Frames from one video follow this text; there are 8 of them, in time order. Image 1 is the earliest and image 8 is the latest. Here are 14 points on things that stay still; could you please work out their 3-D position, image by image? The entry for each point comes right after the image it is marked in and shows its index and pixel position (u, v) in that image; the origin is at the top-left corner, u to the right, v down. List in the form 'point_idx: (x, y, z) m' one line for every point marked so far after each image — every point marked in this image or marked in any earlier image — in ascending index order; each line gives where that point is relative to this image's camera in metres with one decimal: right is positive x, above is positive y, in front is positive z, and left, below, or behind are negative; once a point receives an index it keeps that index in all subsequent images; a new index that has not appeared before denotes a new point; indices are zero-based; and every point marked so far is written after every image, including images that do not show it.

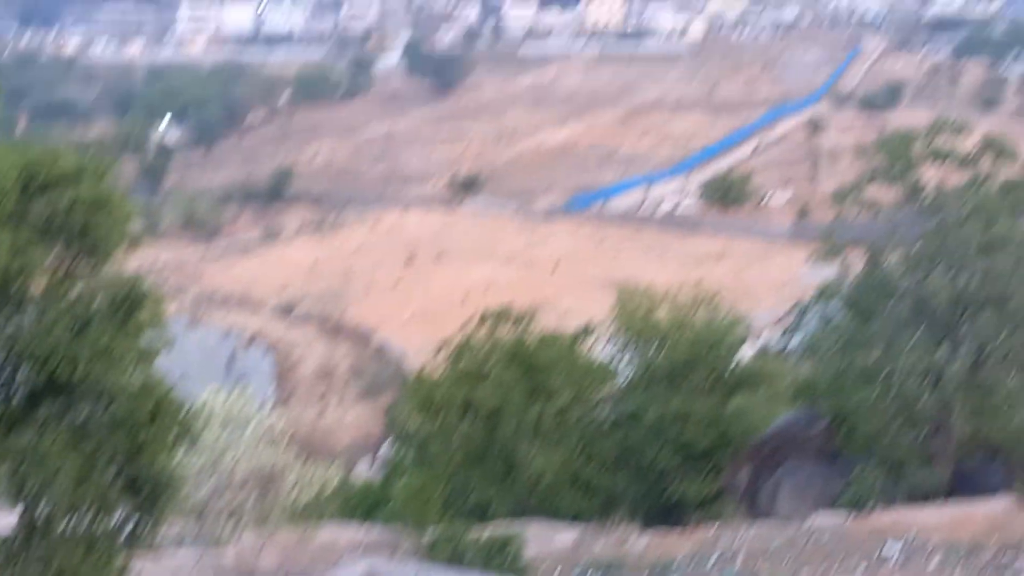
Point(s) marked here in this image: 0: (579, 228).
0: (+0.7, +0.6, +17.4) m
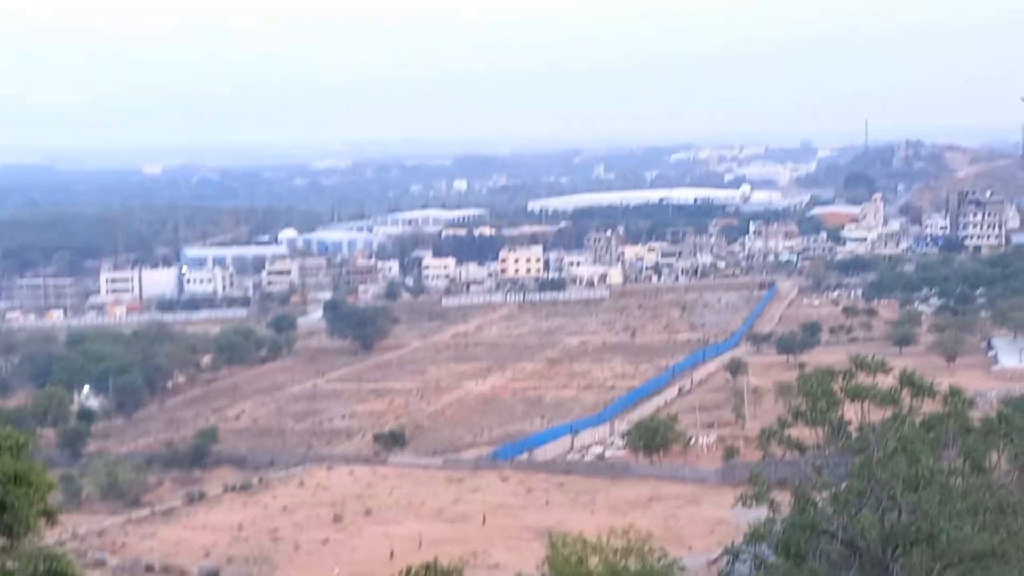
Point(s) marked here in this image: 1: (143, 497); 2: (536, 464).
0: (0.0, -1.9, +17.3) m
1: (-3.6, -2.0, +16.9) m
2: (+0.3, -1.8, +17.8) m
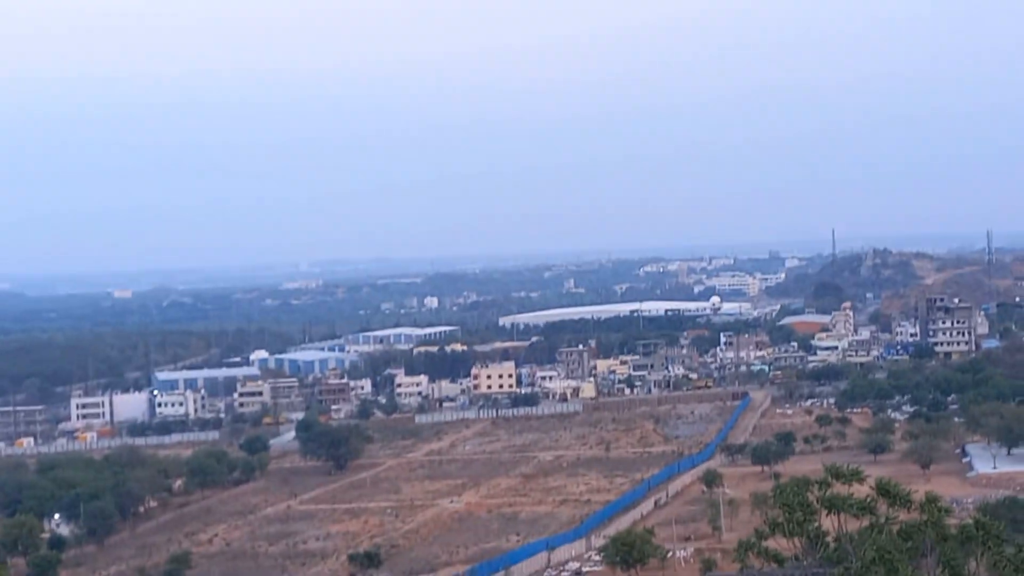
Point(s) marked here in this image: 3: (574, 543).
0: (-0.2, -3.1, +17.2) m
1: (-3.8, -3.2, +16.7) m
2: (+0.1, -3.0, +17.7) m
3: (+0.7, -2.8, +19.3) m
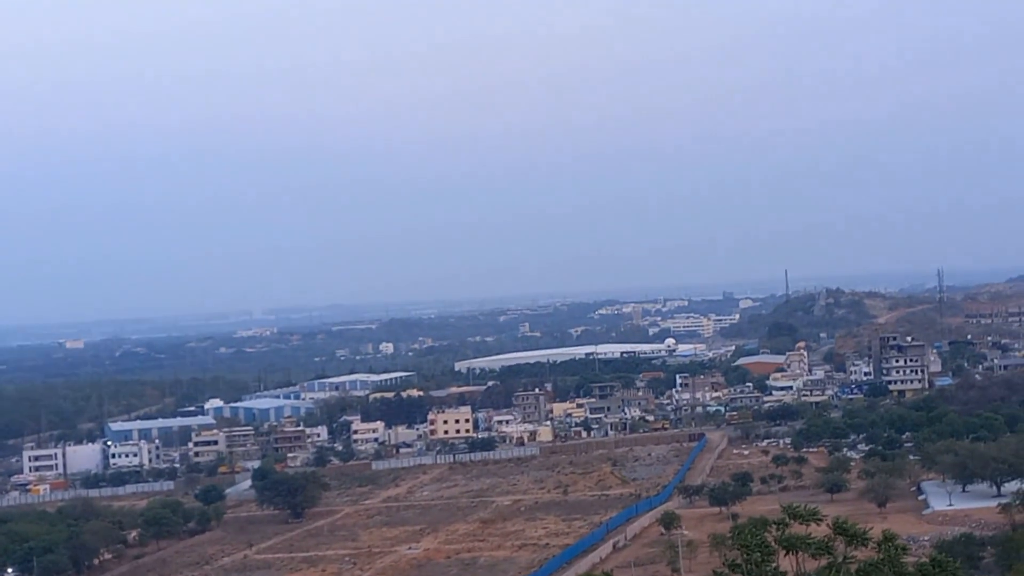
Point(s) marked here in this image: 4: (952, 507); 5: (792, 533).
0: (-0.6, -3.5, +17.1) m
1: (-4.2, -3.7, +16.5) m
2: (-0.3, -3.4, +17.6) m
3: (+0.3, -3.3, +19.2) m
4: (+4.9, -2.5, +19.6) m
5: (+1.8, -1.6, +11.3) m
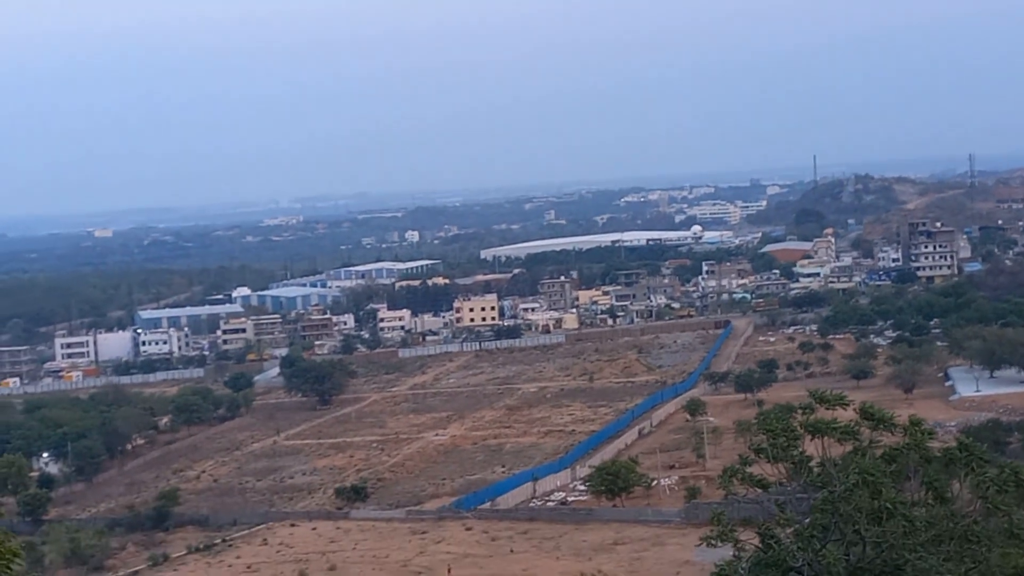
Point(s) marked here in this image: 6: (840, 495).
0: (-0.4, -2.4, +17.3) m
1: (-3.9, -2.6, +16.8) m
2: (-0.1, -2.3, +17.8) m
3: (+0.5, -2.1, +19.4) m
4: (+5.2, -1.2, +19.6) m
5: (+2.0, -0.8, +11.4) m
6: (+1.5, -0.9, +7.9) m
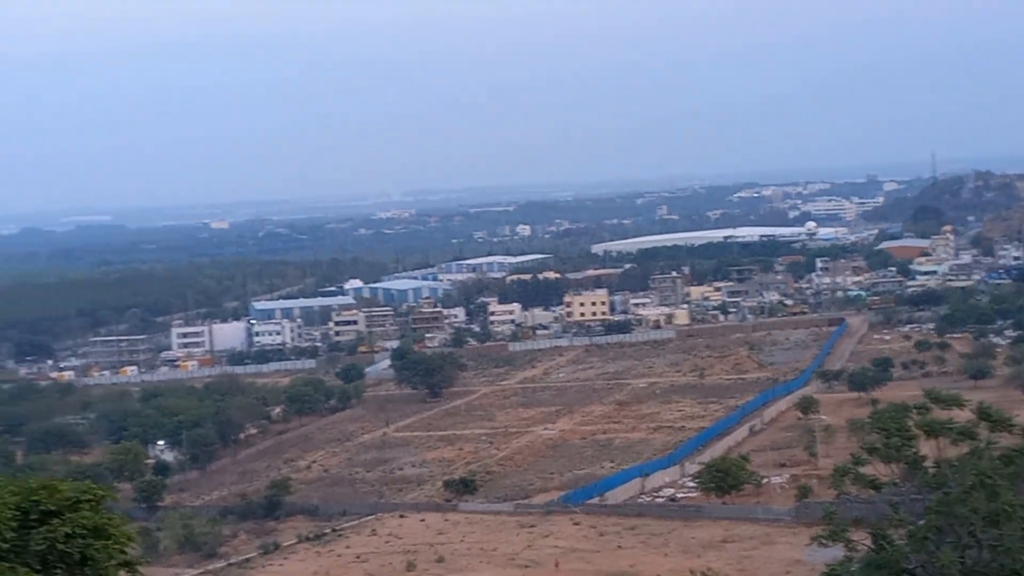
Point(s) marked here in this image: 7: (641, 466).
0: (+0.7, -2.3, +17.3) m
1: (-2.9, -2.5, +17.0) m
2: (+1.0, -2.2, +17.8) m
3: (+1.8, -2.0, +19.3) m
4: (+6.5, -1.2, +19.3) m
5: (+2.7, -0.8, +11.2) m
6: (+2.0, -0.9, +7.8) m
7: (+1.4, -2.0, +19.6) m
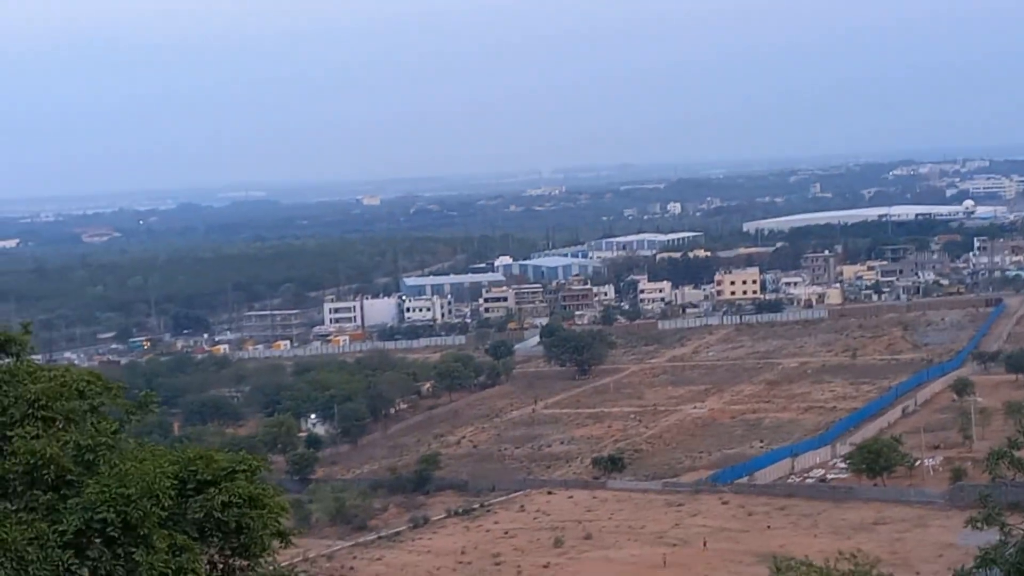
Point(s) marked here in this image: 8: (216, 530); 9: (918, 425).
0: (+2.2, -2.1, +17.2) m
1: (-1.4, -2.3, +17.2) m
2: (+2.6, -2.0, +17.6) m
3: (+3.4, -1.8, +19.1) m
4: (+8.1, -1.0, +18.6) m
5: (+3.7, -0.7, +10.9) m
6: (+2.7, -0.9, +7.6) m
7: (+3.1, -1.8, +19.4) m
8: (-1.1, -0.9, +6.3) m
9: (+4.6, -1.6, +19.8) m
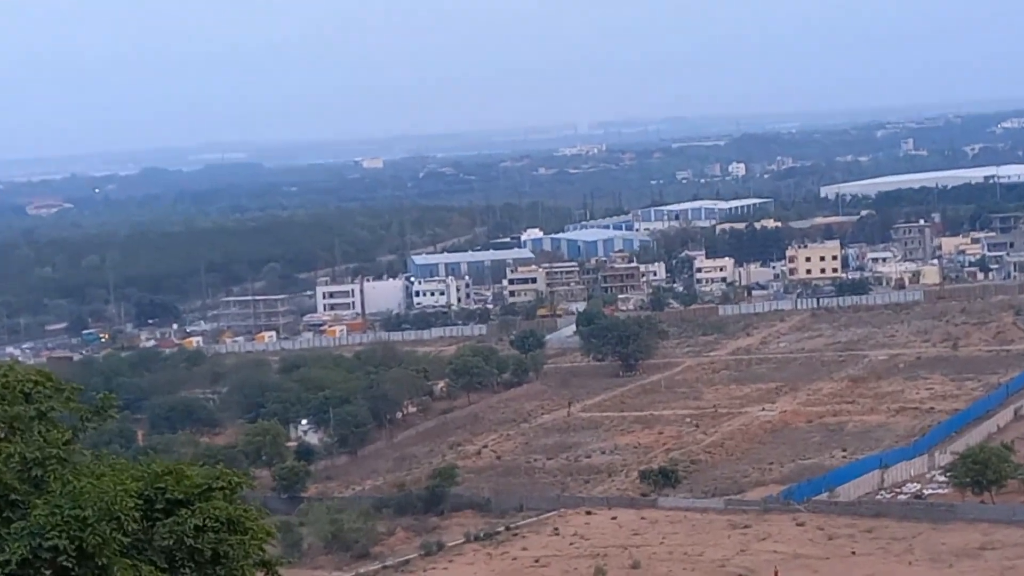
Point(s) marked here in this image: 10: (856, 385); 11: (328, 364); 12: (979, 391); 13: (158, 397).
0: (+2.5, -1.9, +13.6) m
1: (-1.1, -2.1, +13.6) m
2: (+2.9, -1.8, +14.0) m
3: (+3.7, -1.6, +15.5) m
4: (+8.4, -0.7, +15.0) m
5: (+3.9, -0.5, +7.3) m
6: (+2.9, -0.7, +4.0) m
7: (+3.4, -1.5, +15.8) m
8: (-0.8, -0.7, +2.6) m
9: (+4.9, -1.3, +16.2) m
10: (+3.7, -1.0, +18.7) m
11: (-2.1, -0.9, +19.4) m
12: (+4.8, -1.1, +18.0) m
13: (-3.8, -1.2, +18.4) m
